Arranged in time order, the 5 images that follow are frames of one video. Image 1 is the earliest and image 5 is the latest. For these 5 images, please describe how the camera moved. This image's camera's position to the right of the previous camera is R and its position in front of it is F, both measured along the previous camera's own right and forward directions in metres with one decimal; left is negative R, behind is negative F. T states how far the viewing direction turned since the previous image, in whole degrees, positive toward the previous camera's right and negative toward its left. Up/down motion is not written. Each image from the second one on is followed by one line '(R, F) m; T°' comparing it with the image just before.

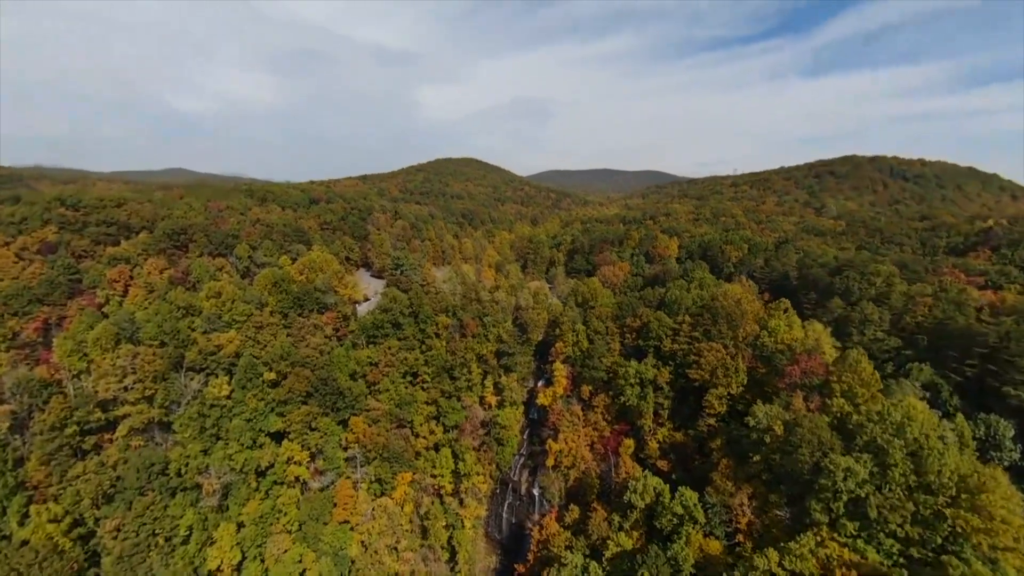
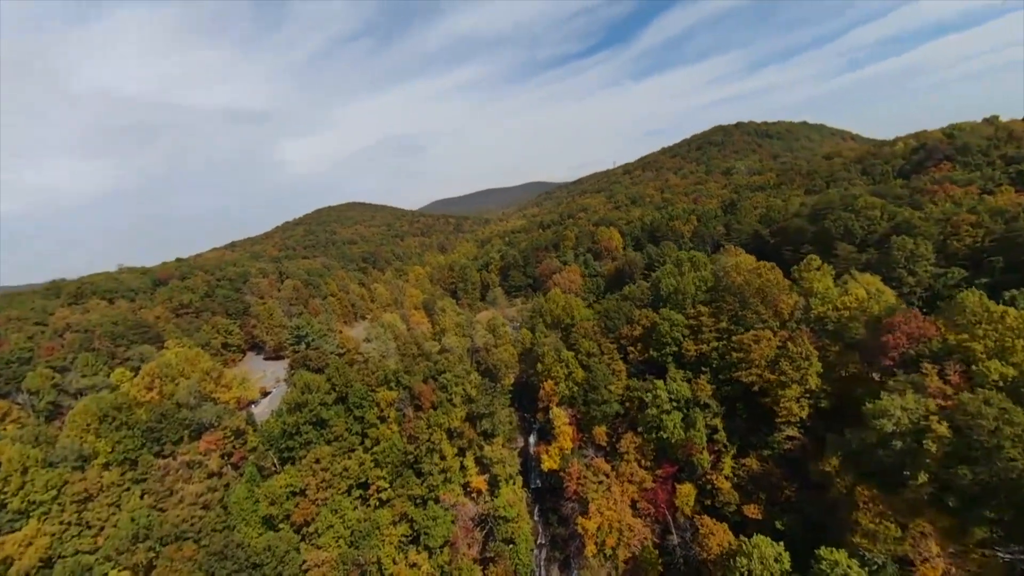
(-5.7, +19.1) m; +12°
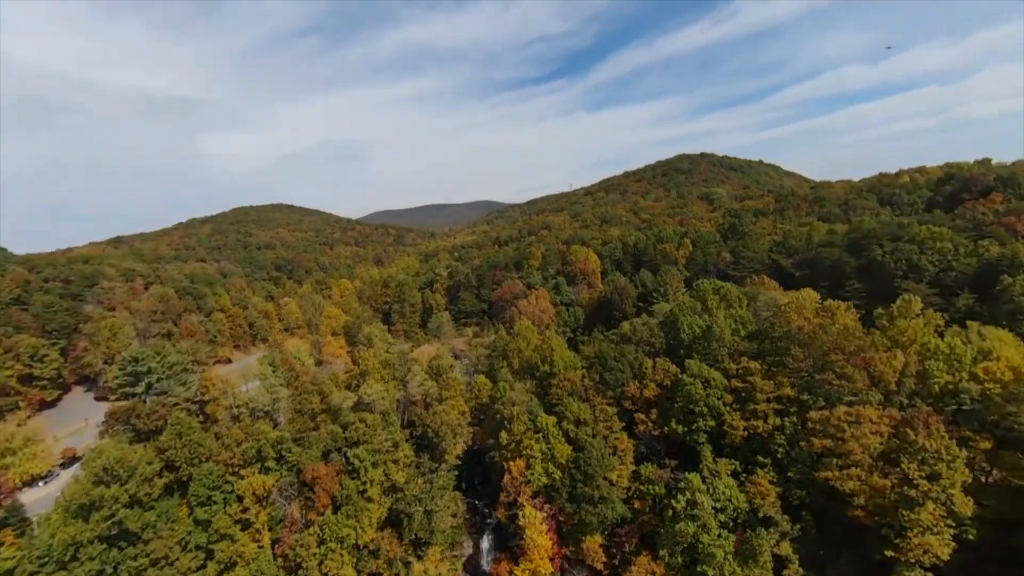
(-1.9, +19.1) m; +8°
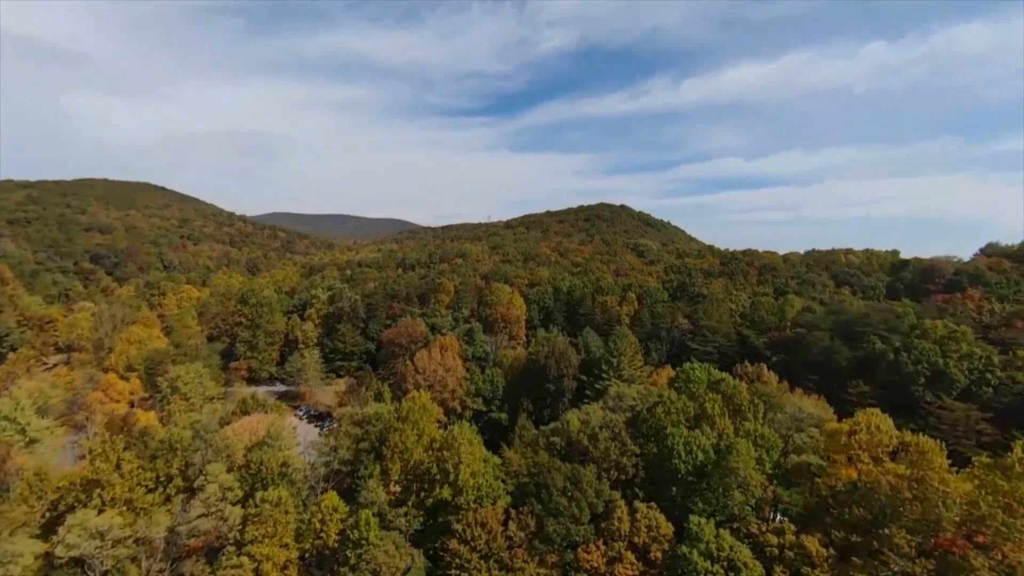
(+0.4, +18.0) m; +12°
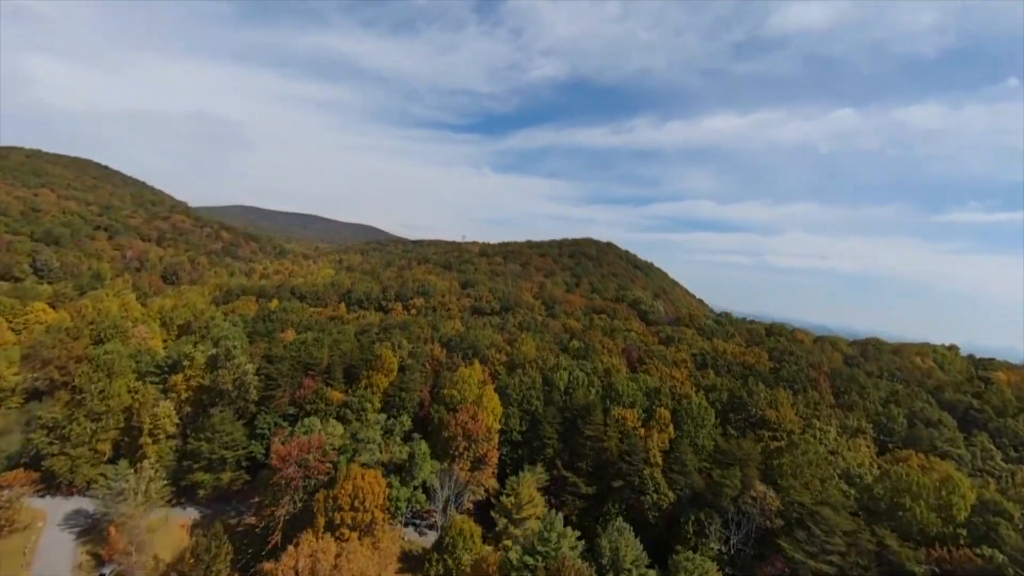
(-1.0, +22.1) m; +4°
